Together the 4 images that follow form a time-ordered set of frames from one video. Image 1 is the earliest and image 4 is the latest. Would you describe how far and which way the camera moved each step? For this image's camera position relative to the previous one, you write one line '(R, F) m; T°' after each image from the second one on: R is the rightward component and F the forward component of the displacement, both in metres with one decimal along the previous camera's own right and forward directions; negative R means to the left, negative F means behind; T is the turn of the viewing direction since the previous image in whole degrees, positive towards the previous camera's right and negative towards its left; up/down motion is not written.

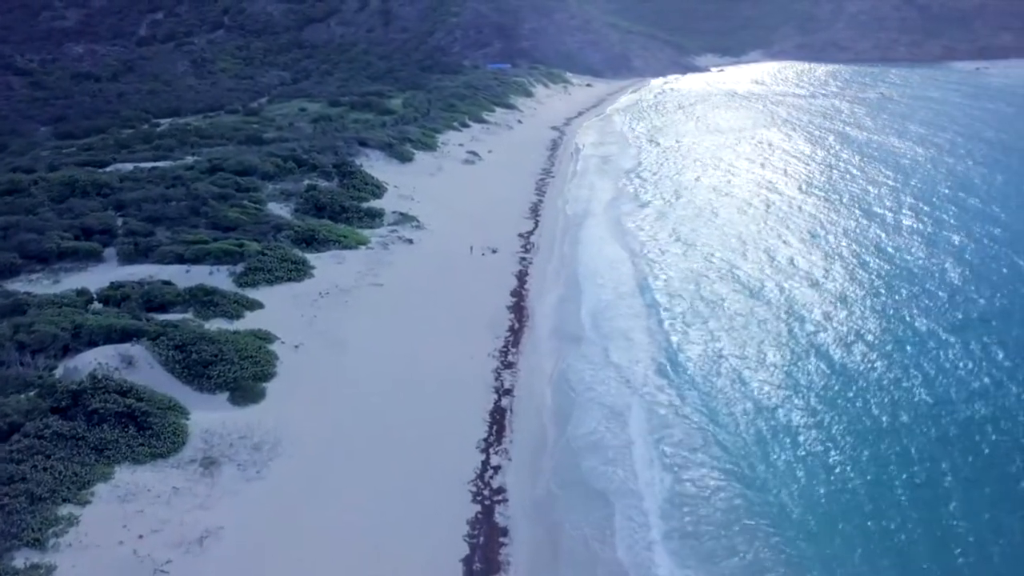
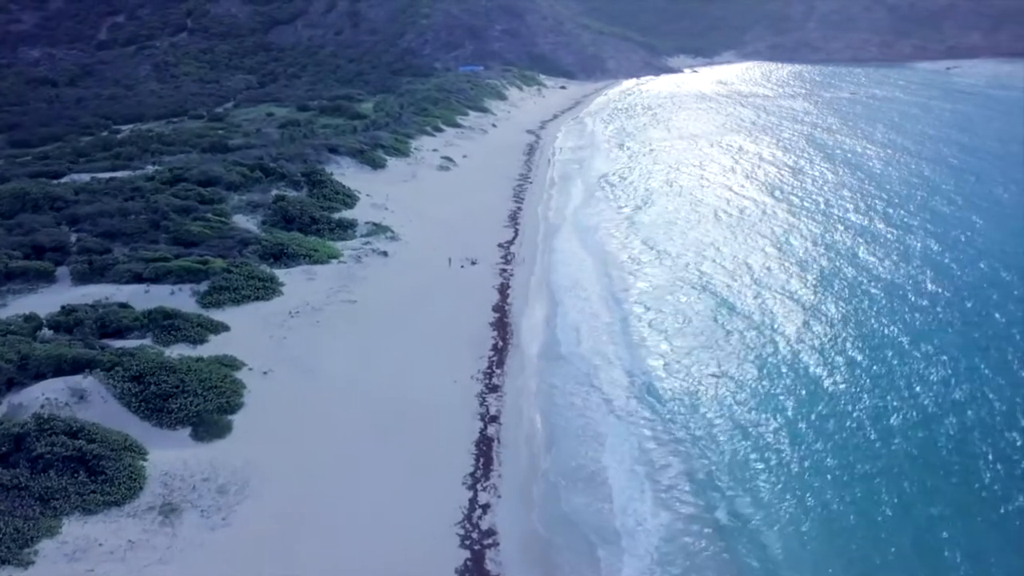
(-0.3, +1.2) m; +2°
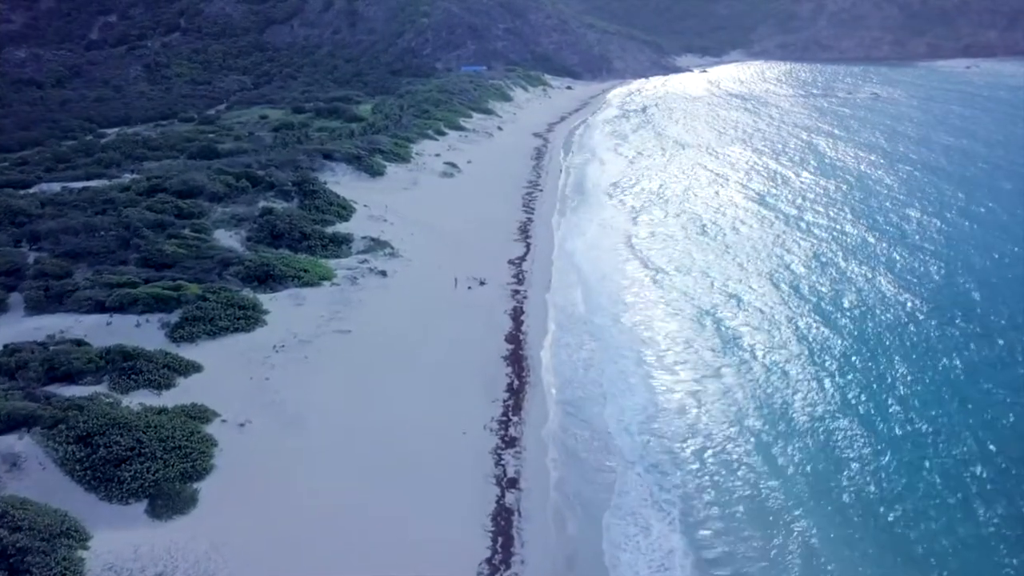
(-0.4, +2.9) m; 0°
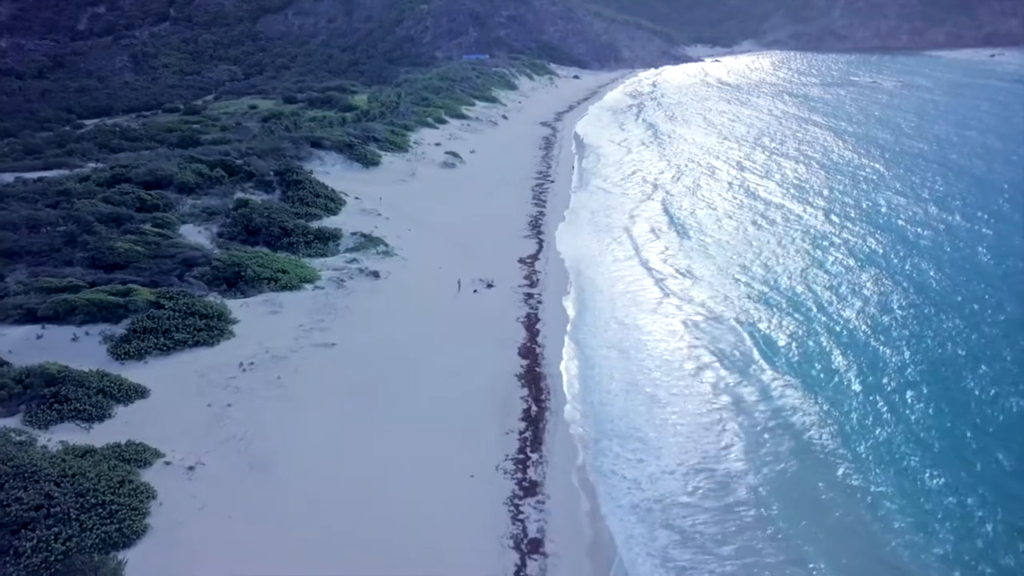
(-0.3, +3.3) m; 0°
